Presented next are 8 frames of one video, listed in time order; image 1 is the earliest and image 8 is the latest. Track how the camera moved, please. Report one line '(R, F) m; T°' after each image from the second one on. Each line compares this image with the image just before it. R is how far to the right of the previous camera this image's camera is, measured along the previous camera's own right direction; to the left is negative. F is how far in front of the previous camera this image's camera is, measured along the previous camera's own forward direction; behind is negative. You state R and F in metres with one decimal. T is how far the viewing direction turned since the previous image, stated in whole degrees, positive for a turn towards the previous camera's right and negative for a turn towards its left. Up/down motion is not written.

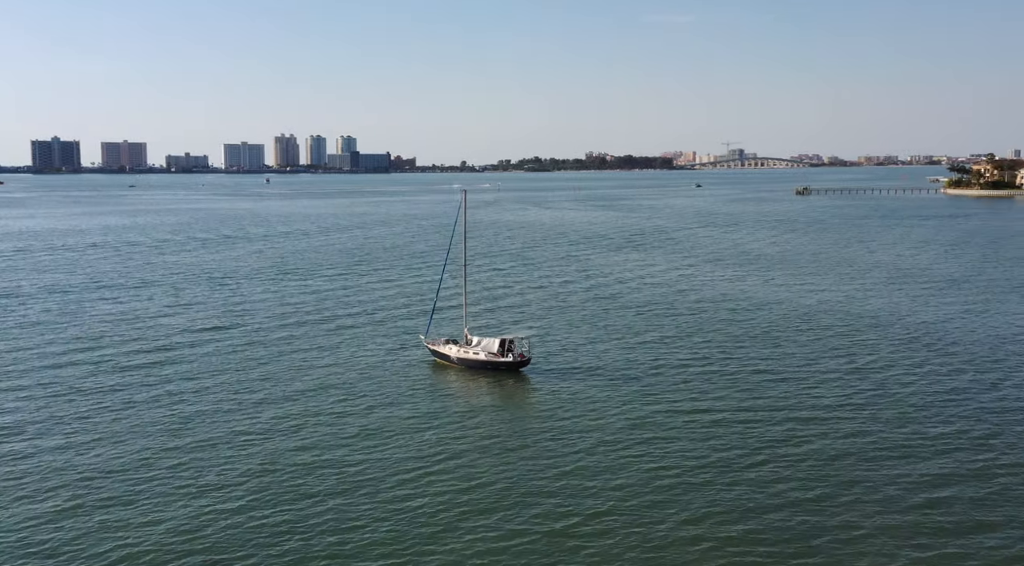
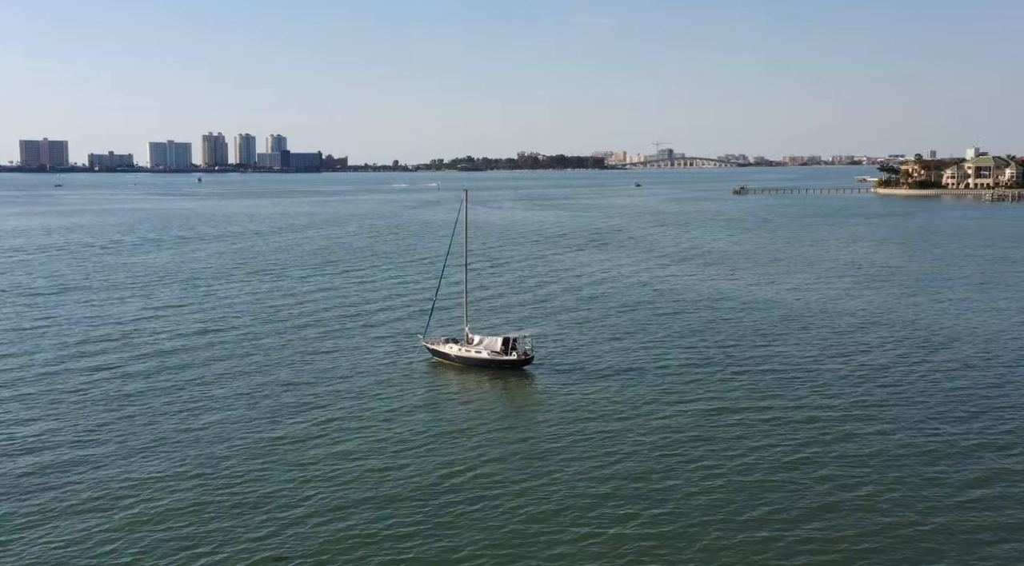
(-2.3, +0.3) m; +3°
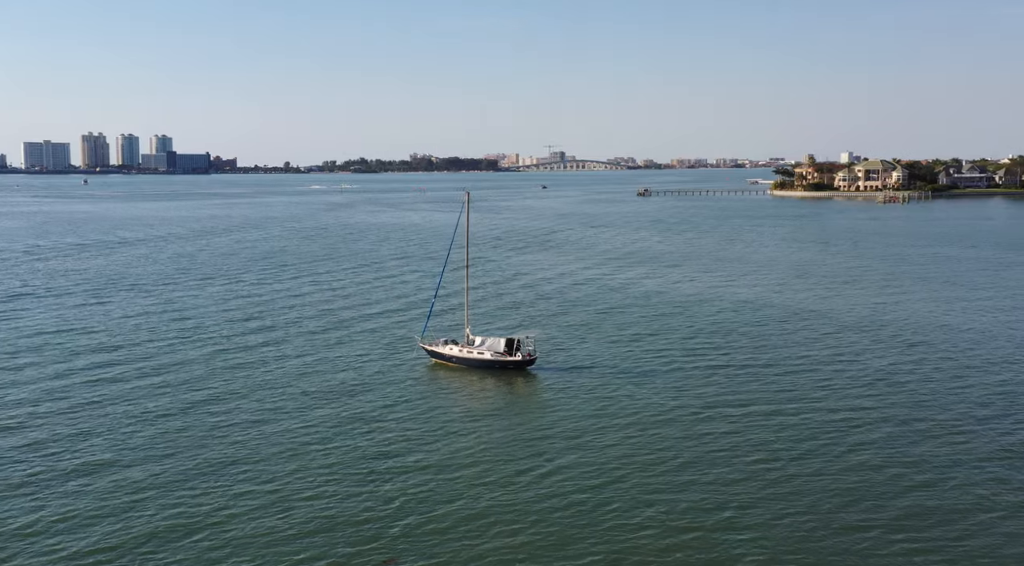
(-3.5, +0.4) m; +5°
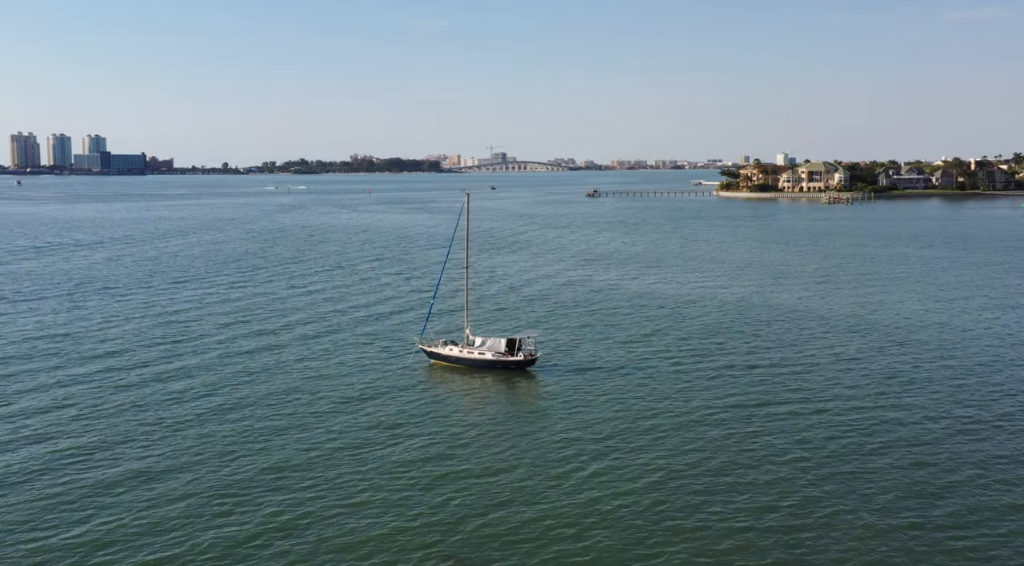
(-1.9, +0.1) m; +3°
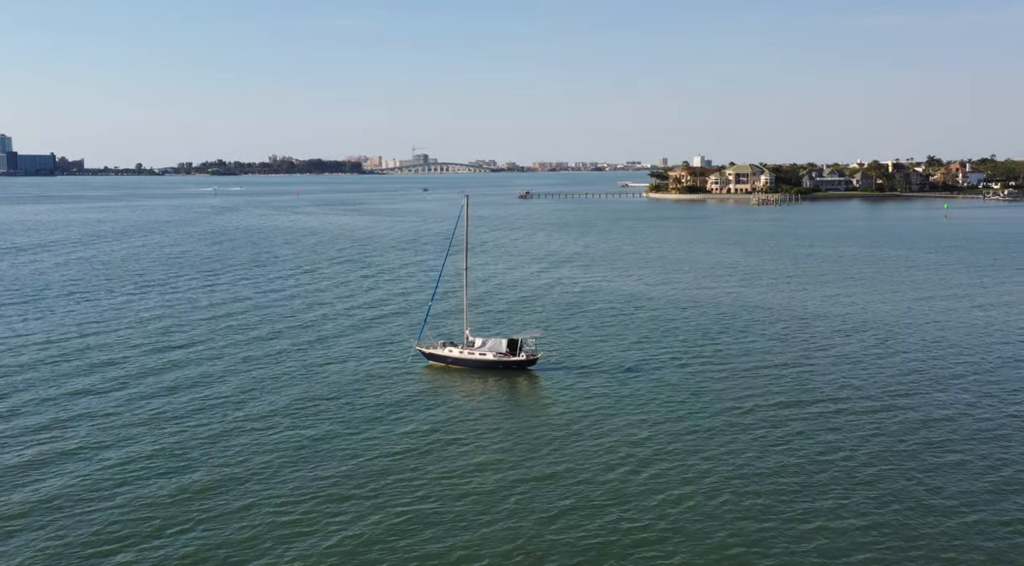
(-2.8, +0.2) m; +4°
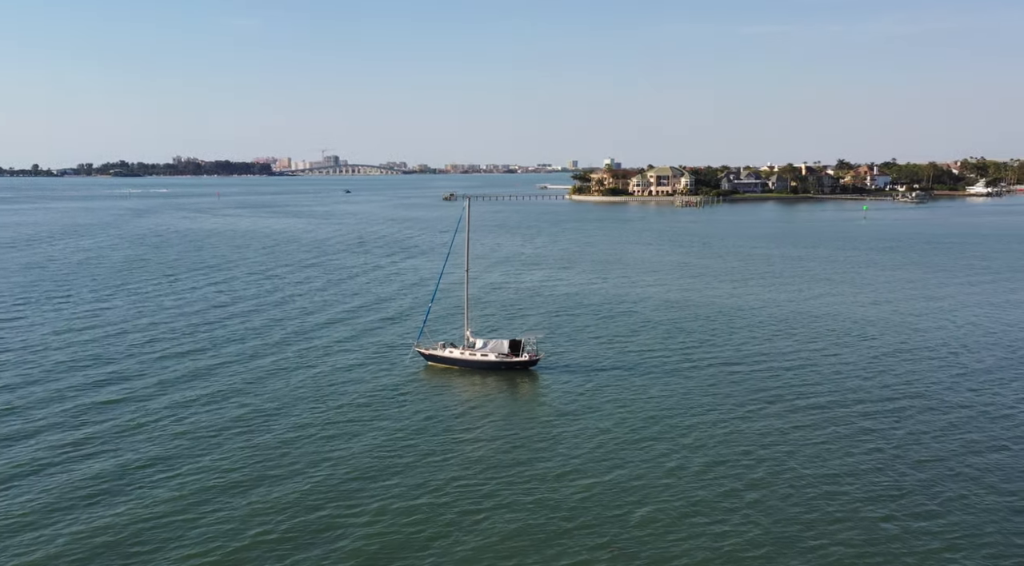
(-3.6, +0.3) m; +4°
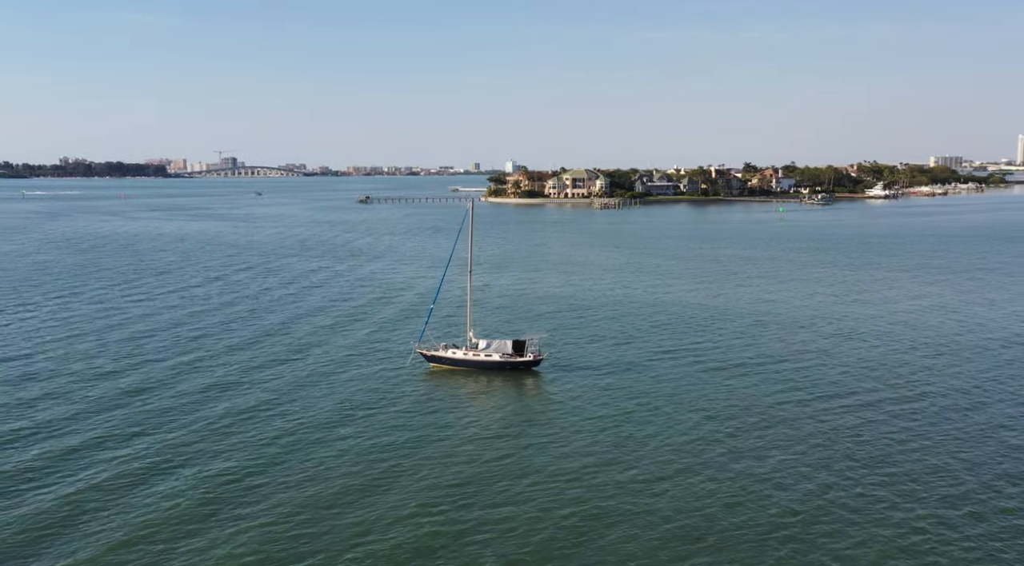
(-4.5, +0.4) m; +4°
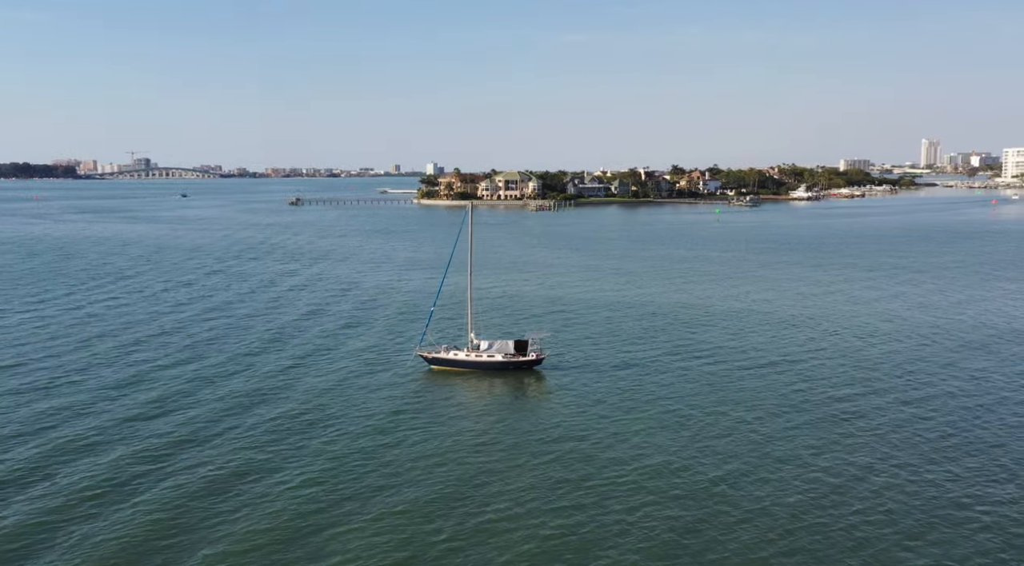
(-3.8, +0.4) m; +3°
